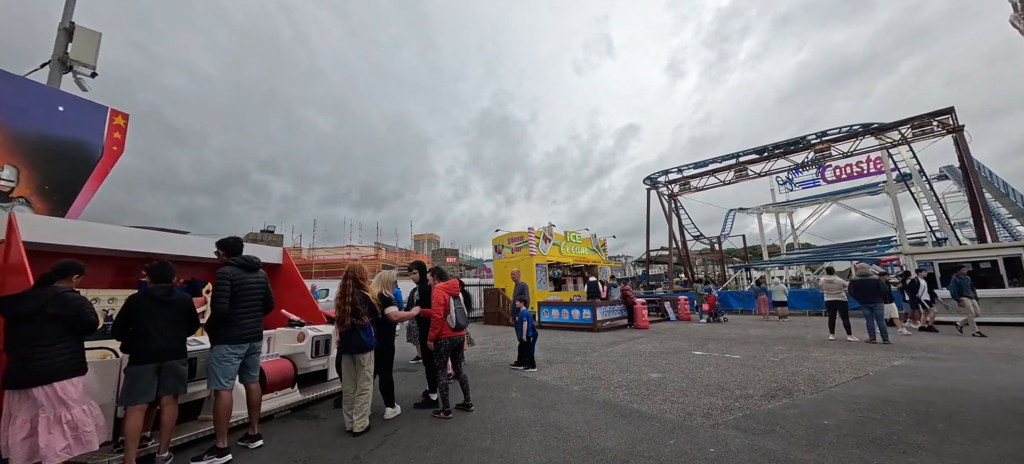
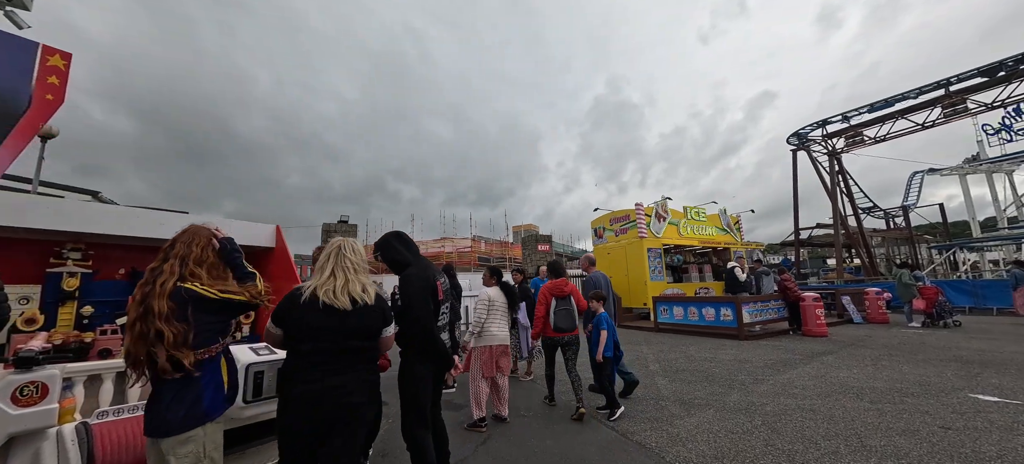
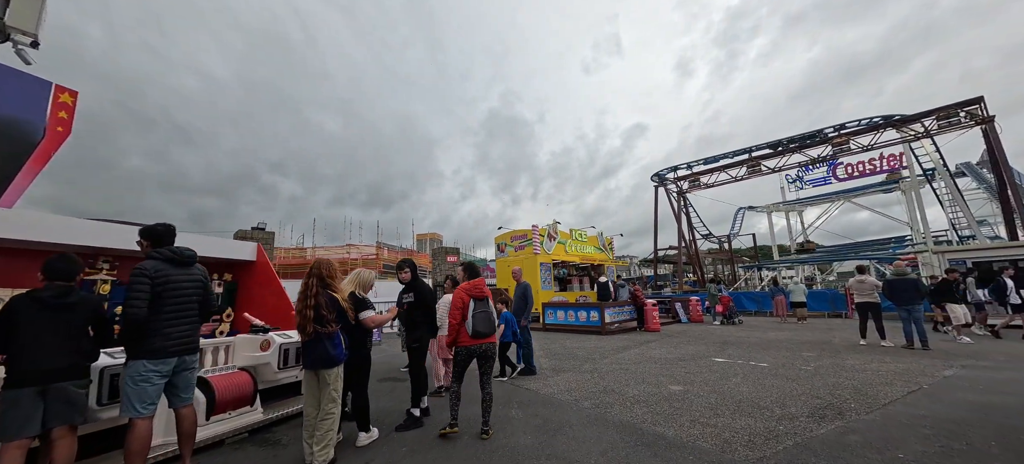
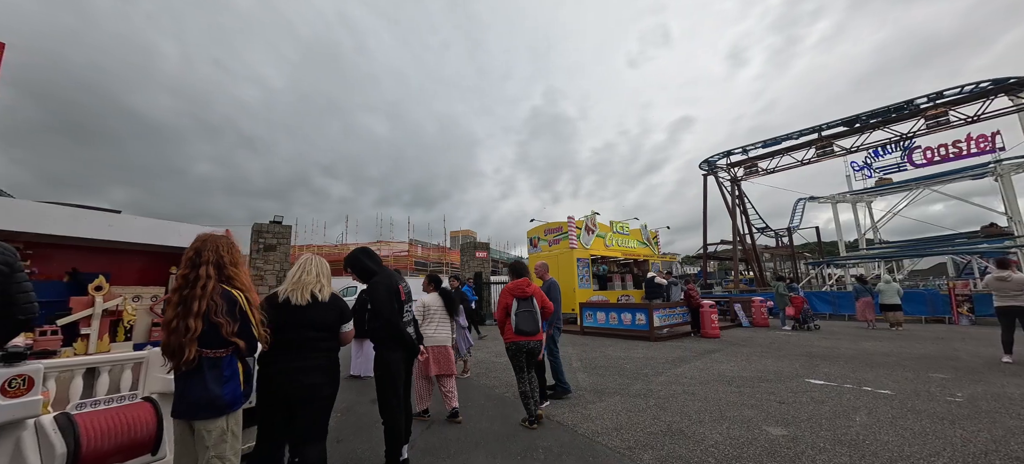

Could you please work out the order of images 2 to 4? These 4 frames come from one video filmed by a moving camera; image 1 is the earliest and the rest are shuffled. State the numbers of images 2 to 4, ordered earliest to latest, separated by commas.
3, 4, 2
